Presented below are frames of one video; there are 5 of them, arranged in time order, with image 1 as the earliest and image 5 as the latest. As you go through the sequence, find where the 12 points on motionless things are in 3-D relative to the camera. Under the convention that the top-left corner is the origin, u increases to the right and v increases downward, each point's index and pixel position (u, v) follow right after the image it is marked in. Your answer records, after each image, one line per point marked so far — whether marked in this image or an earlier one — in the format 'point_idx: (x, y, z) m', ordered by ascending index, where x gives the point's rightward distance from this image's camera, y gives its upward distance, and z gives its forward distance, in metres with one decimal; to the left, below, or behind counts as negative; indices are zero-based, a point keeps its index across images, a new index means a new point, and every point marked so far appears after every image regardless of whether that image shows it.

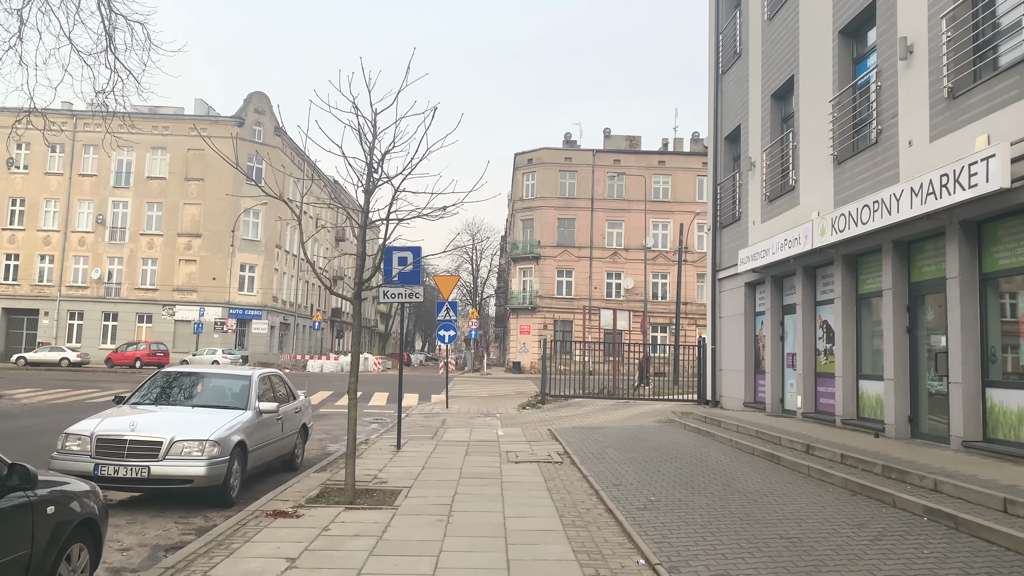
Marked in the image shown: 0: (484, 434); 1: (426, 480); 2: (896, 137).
0: (-0.4, -2.2, +12.2) m
1: (-0.8, -1.9, +7.8) m
2: (+4.6, +1.8, +9.7) m
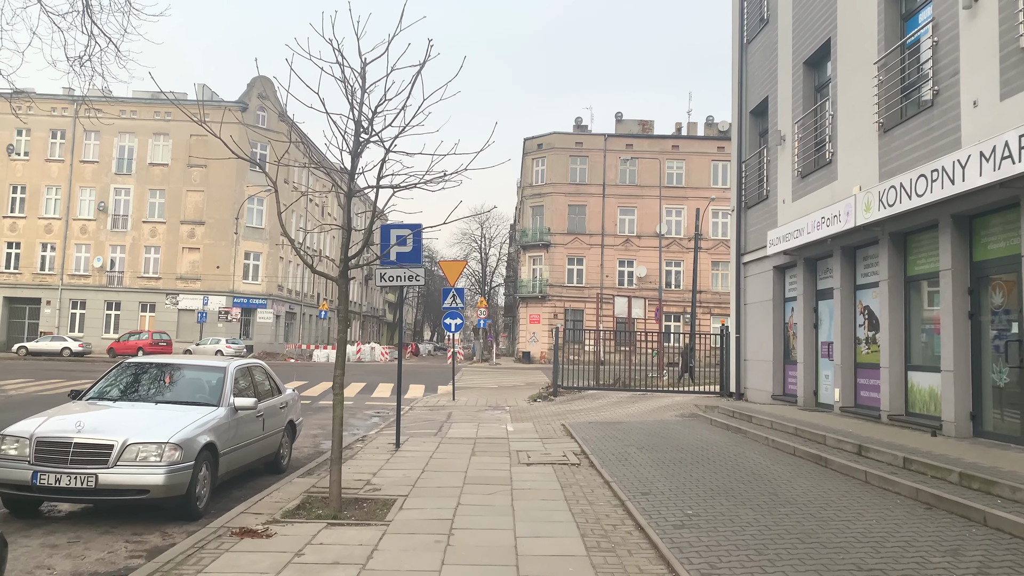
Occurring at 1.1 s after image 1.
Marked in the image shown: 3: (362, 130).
0: (-0.3, -2.0, +11.2) m
1: (-0.7, -1.7, +6.8) m
2: (+4.8, +2.0, +8.6) m
3: (-1.2, +1.3, +6.3) m
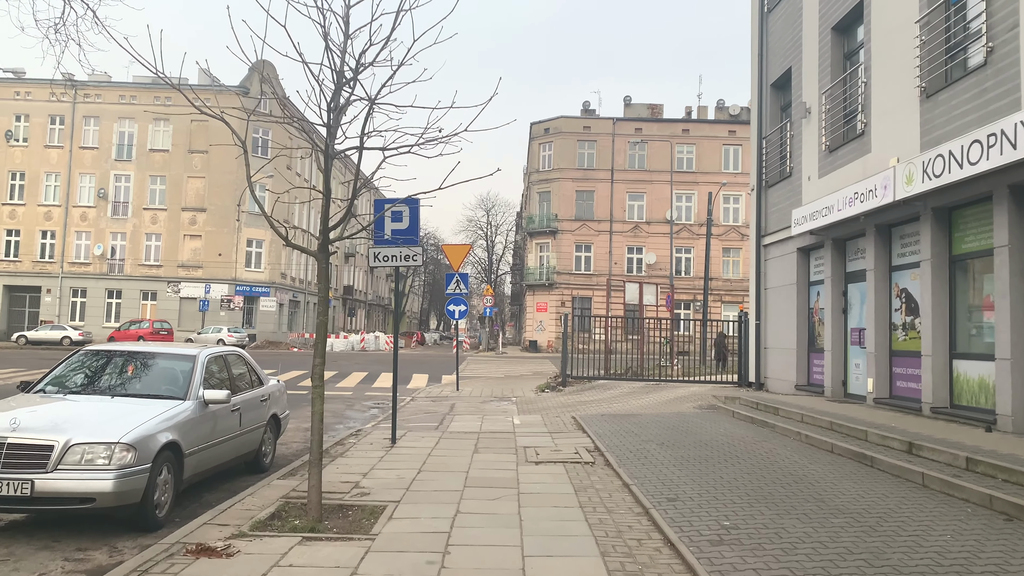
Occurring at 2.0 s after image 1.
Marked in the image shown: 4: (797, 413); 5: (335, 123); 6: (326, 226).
0: (-0.2, -1.8, +10.4) m
1: (-0.7, -1.5, +6.0) m
2: (+4.8, +2.2, +7.7) m
3: (-1.2, +1.4, +5.5) m
4: (+3.4, -1.5, +9.4) m
5: (-1.2, +1.1, +5.5) m
6: (-1.2, +0.4, +5.3) m
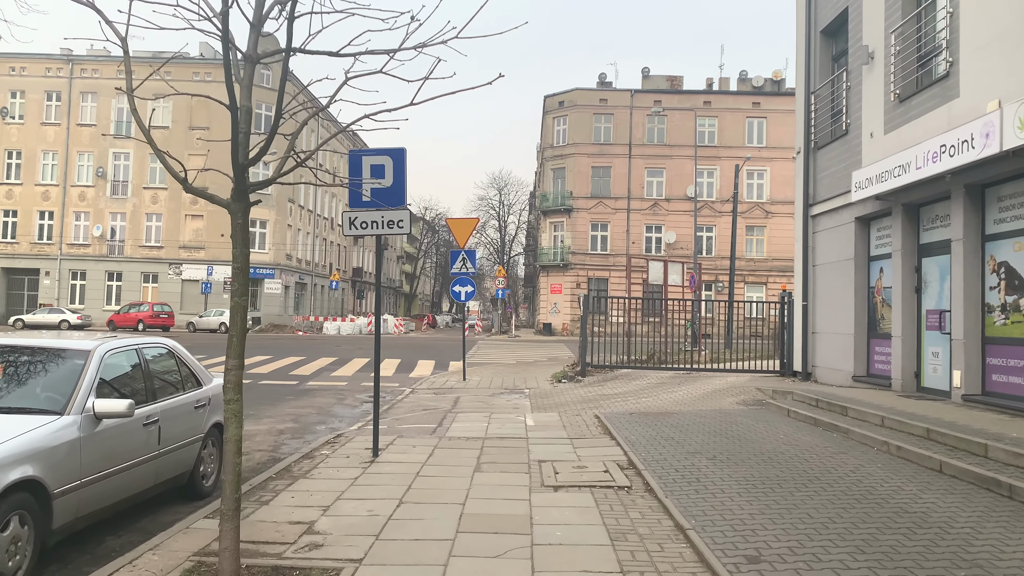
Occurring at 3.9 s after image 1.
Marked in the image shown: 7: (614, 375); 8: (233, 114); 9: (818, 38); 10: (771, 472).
0: (0.0, -1.5, +8.7) m
1: (-0.6, -1.4, +4.3) m
2: (+4.9, +2.5, +5.8) m
3: (-1.1, +1.6, +3.8) m
4: (+3.5, -1.2, +7.6) m
5: (-1.2, +1.3, +3.7) m
6: (-1.2, +0.6, +3.5) m
7: (+1.9, -1.6, +14.9) m
8: (-1.2, +0.7, +3.5) m
9: (+5.1, +4.1, +13.2) m
10: (+1.9, -1.4, +5.9) m
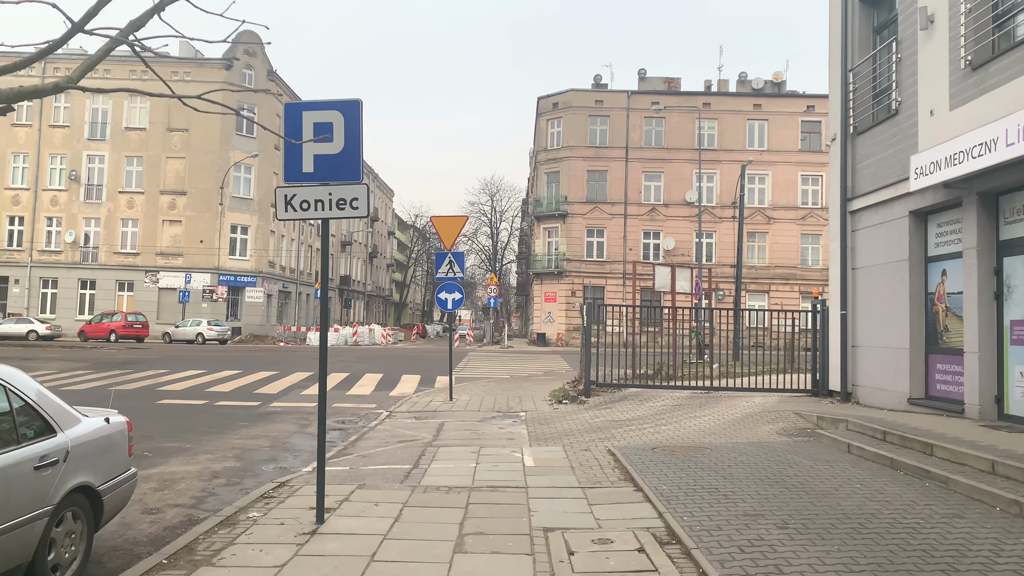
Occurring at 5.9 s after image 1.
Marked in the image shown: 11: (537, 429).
0: (-0.1, -1.5, +6.9) m
1: (-0.6, -1.4, +2.5) m
2: (+4.9, +2.5, +4.1) m
3: (-1.1, +1.6, +2.0) m
4: (+3.4, -1.2, +5.8) m
5: (-1.2, +1.3, +2.0) m
6: (-1.2, +0.6, +1.7) m
7: (+1.8, -1.7, +13.1) m
8: (-1.2, +0.8, +1.7) m
9: (+5.0, +4.0, +11.5) m
10: (+1.9, -1.4, +4.1) m
11: (+0.3, -1.7, +9.5) m
